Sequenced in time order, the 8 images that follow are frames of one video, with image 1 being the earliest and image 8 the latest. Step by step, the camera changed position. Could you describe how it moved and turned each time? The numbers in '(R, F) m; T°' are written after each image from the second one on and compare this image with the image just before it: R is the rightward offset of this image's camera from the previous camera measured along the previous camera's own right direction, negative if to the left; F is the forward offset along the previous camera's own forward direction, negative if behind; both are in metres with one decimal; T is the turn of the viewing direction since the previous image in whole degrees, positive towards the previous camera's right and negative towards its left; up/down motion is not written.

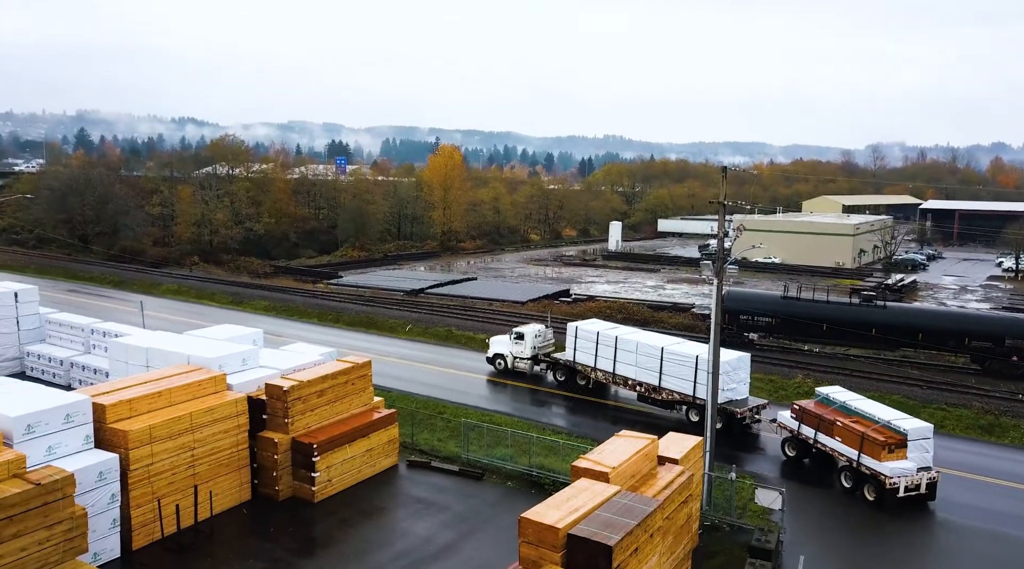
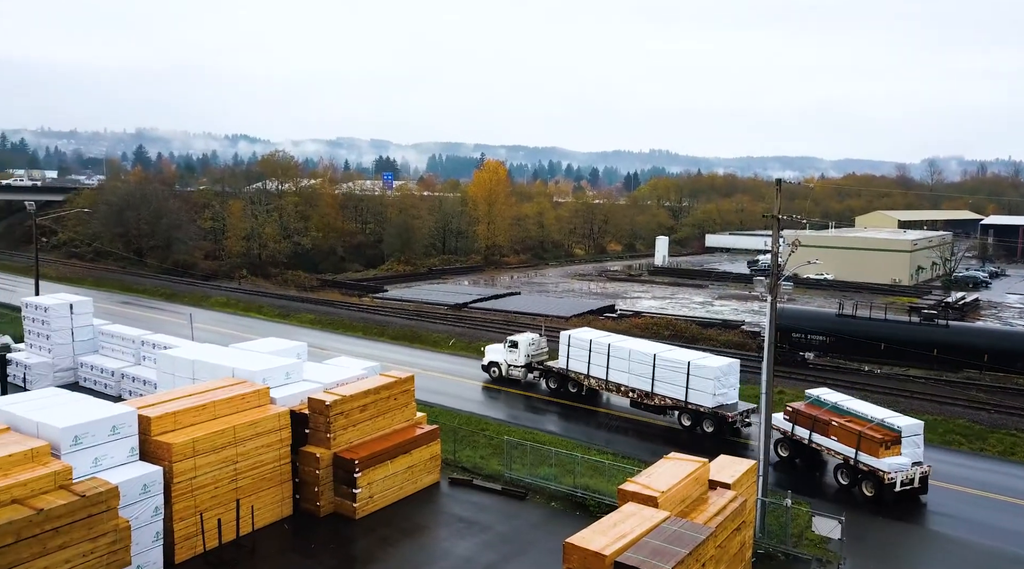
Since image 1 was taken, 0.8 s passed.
(0.0, +0.3) m; -3°
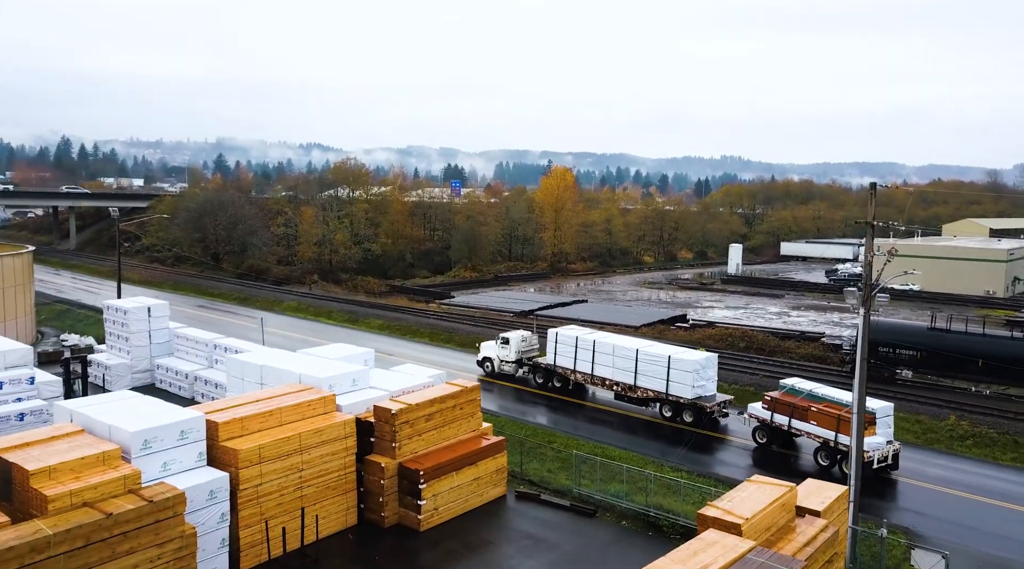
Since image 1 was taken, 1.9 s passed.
(-0.1, +0.6) m; -4°
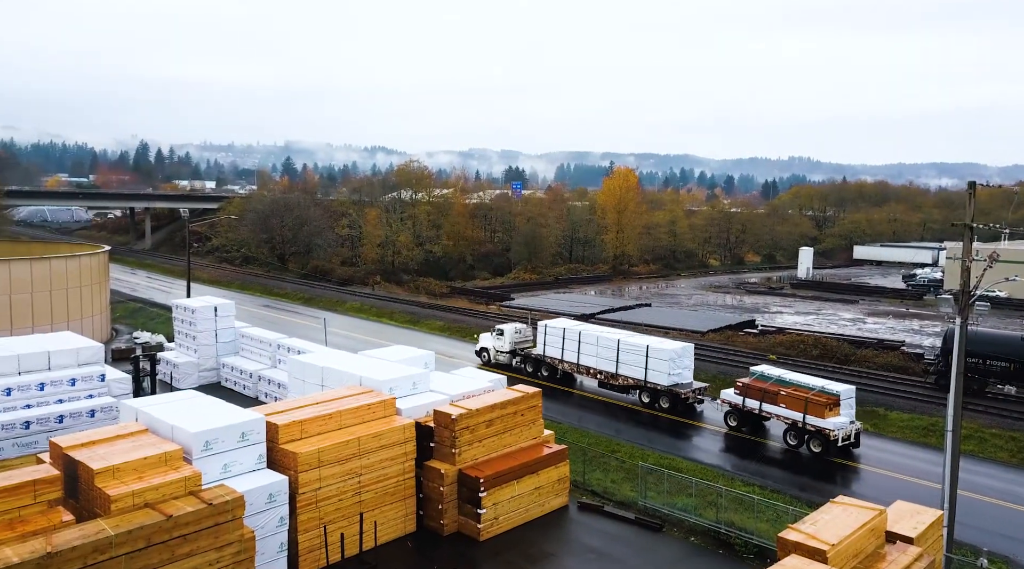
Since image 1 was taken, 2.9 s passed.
(-0.1, +0.5) m; -4°
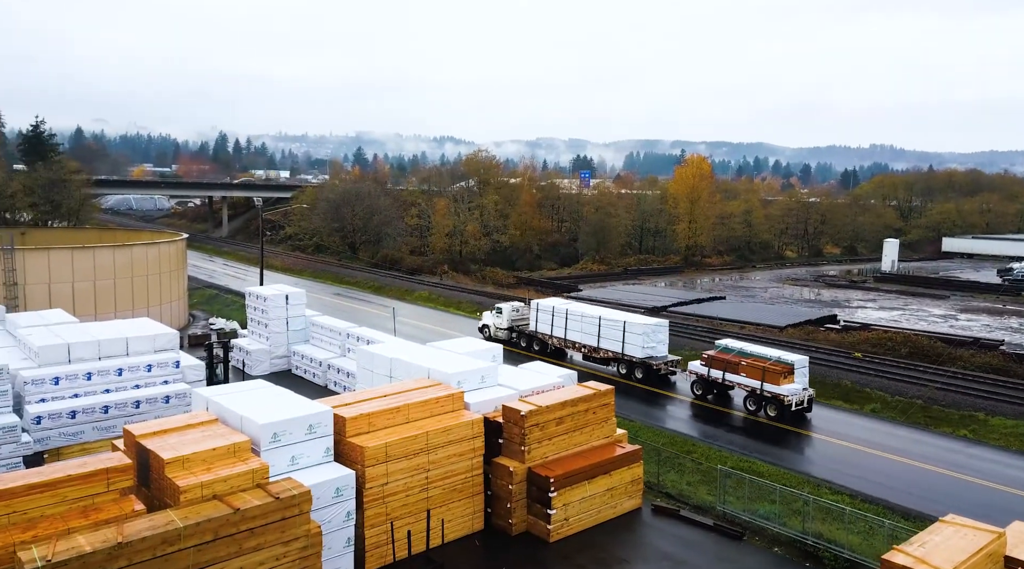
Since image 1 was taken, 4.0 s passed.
(-0.1, +0.6) m; -5°
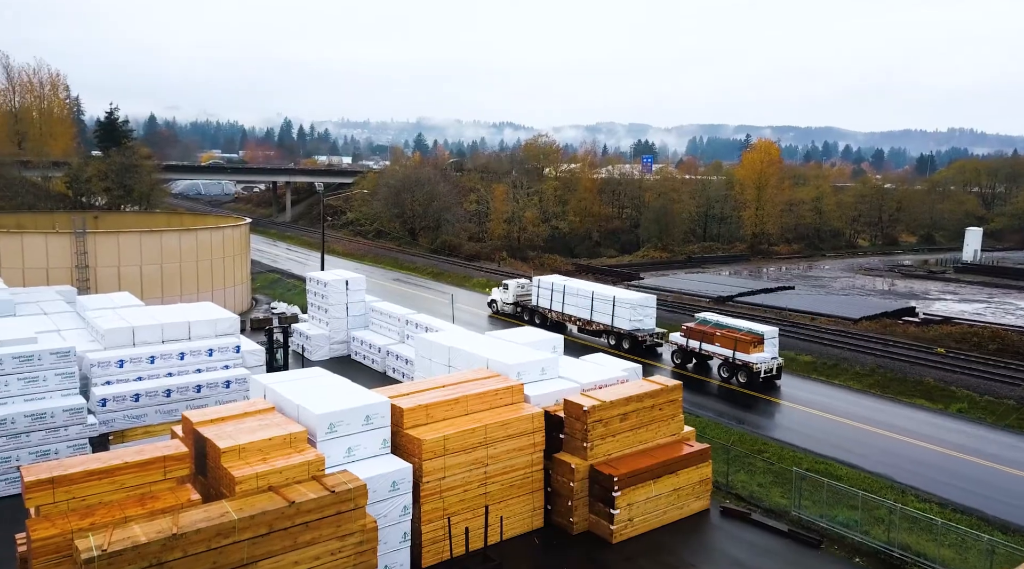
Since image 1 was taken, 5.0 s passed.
(-0.1, +0.7) m; -4°
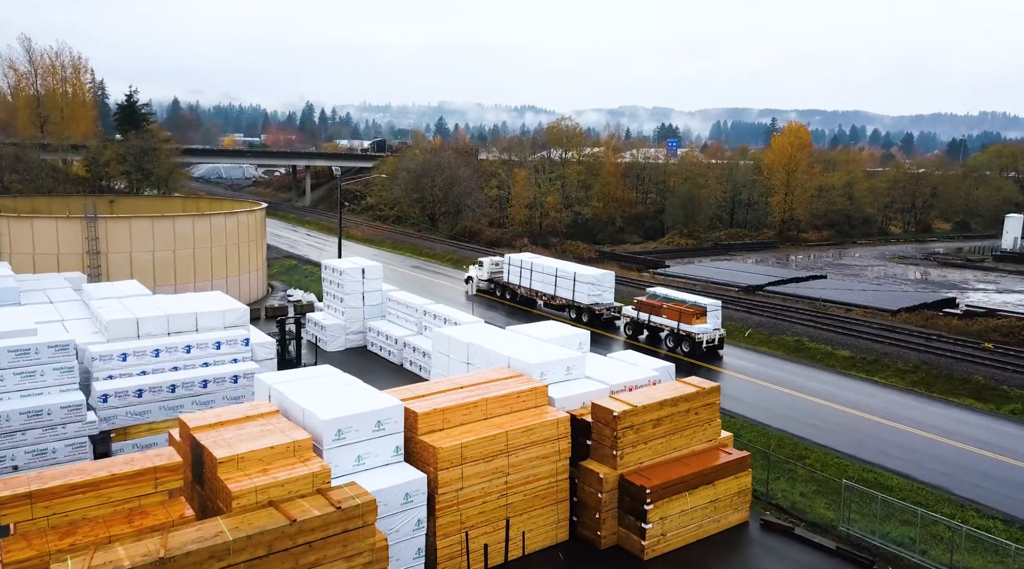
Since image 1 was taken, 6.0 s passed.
(-0.1, +1.5) m; -1°
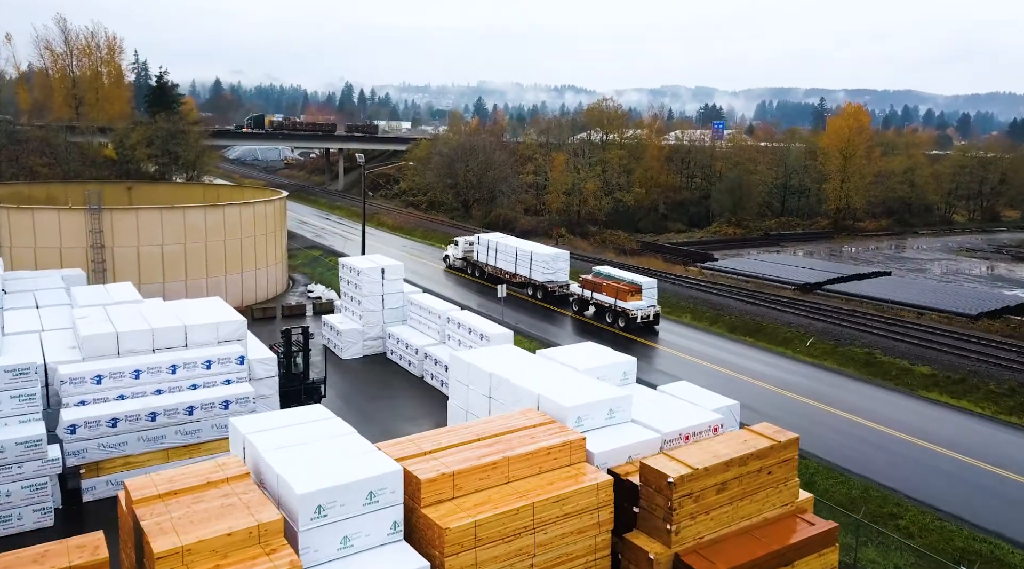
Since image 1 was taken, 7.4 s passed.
(+0.1, +3.6) m; -3°
